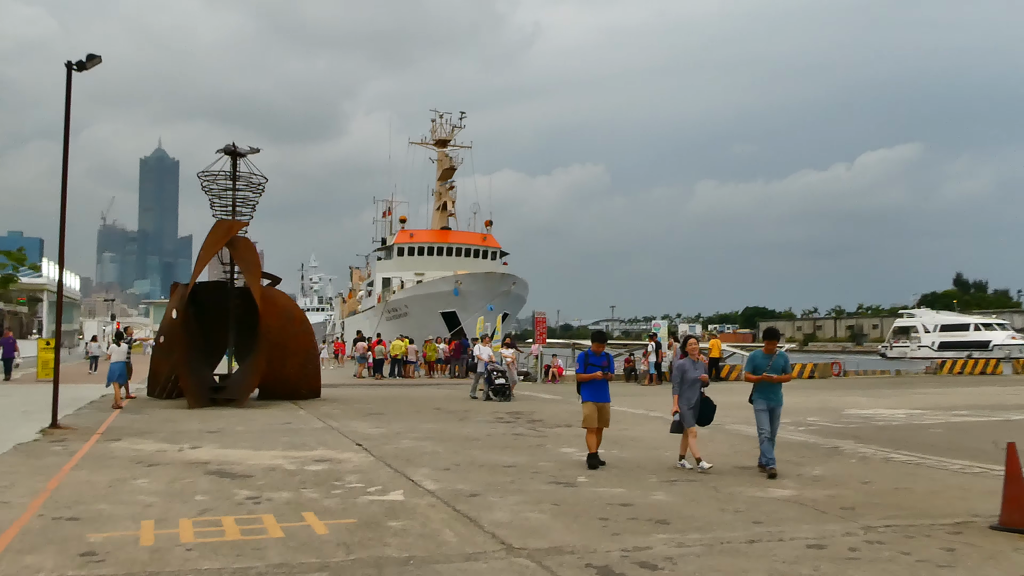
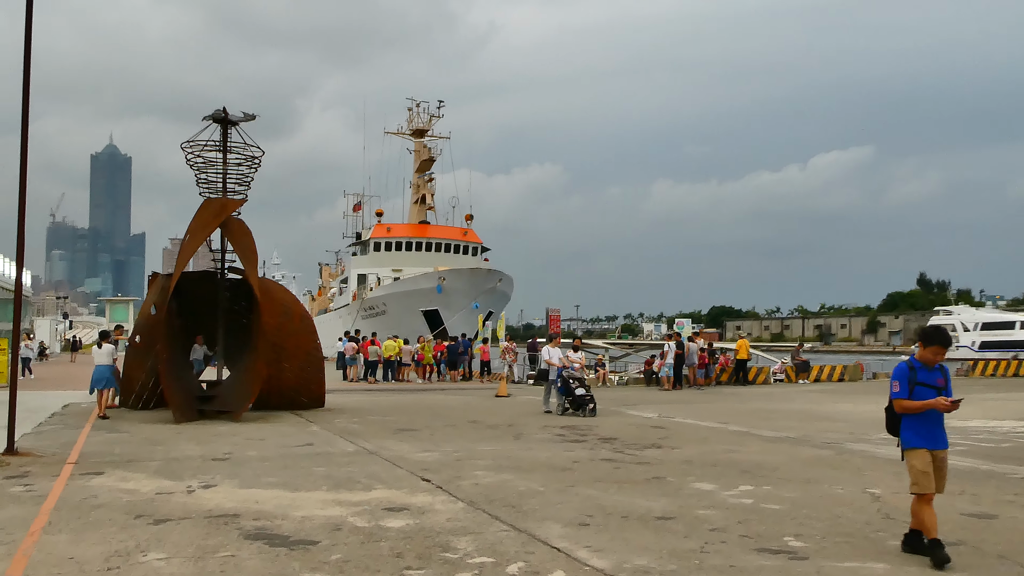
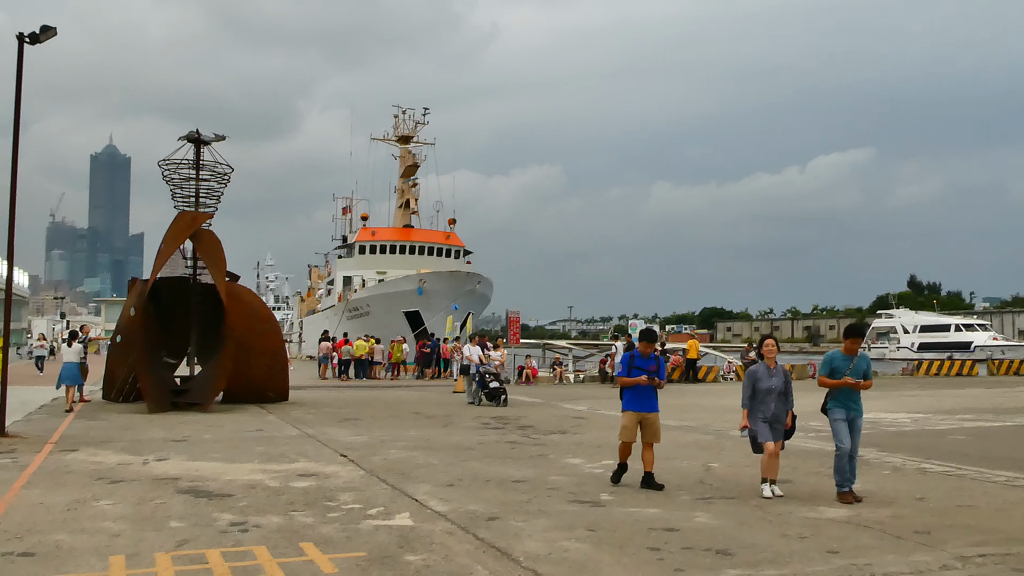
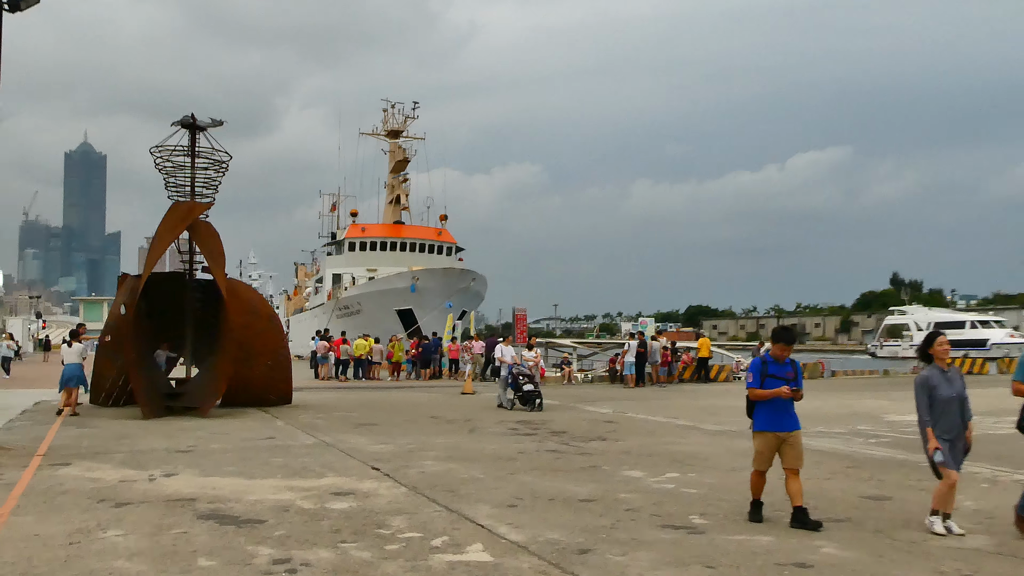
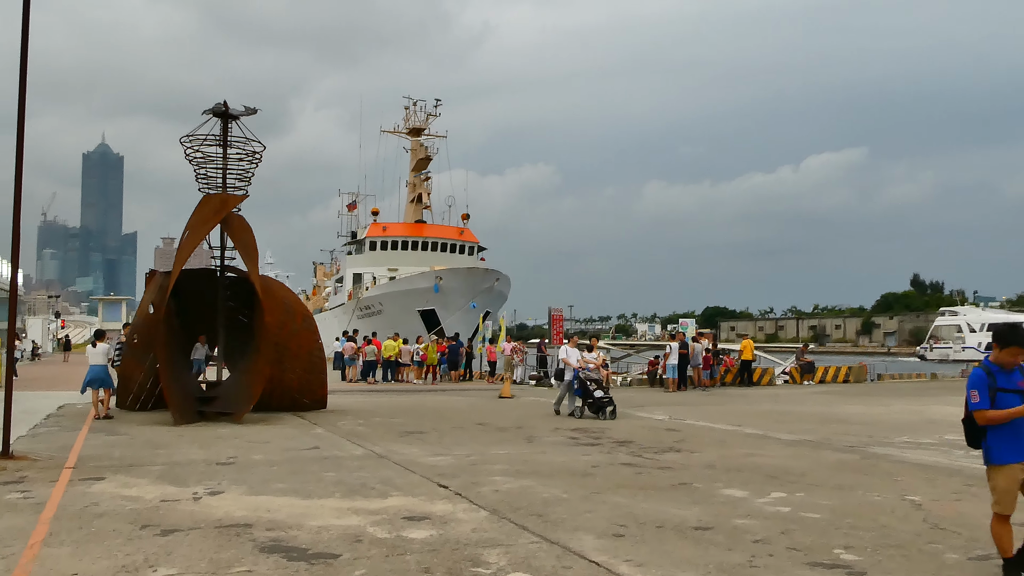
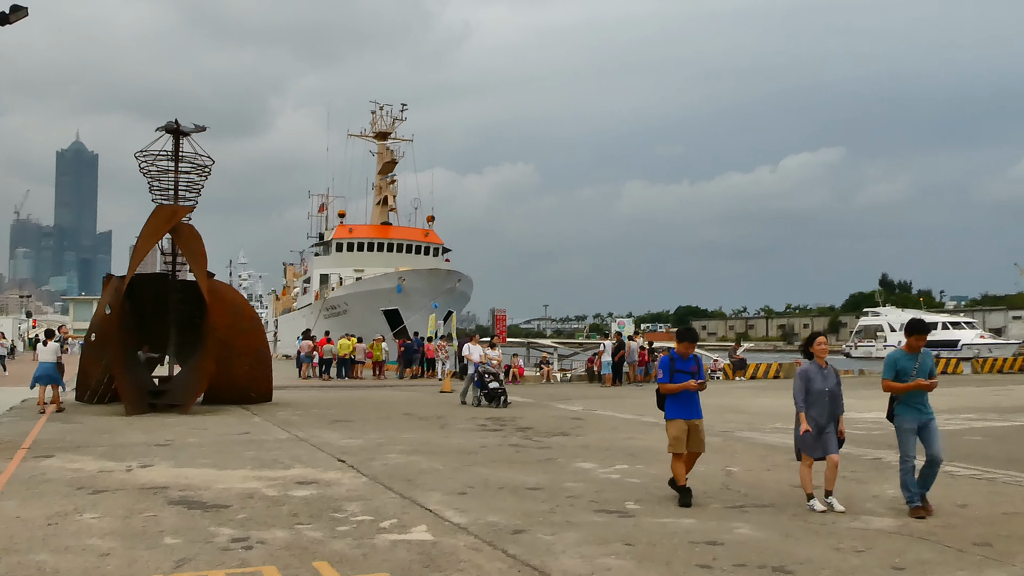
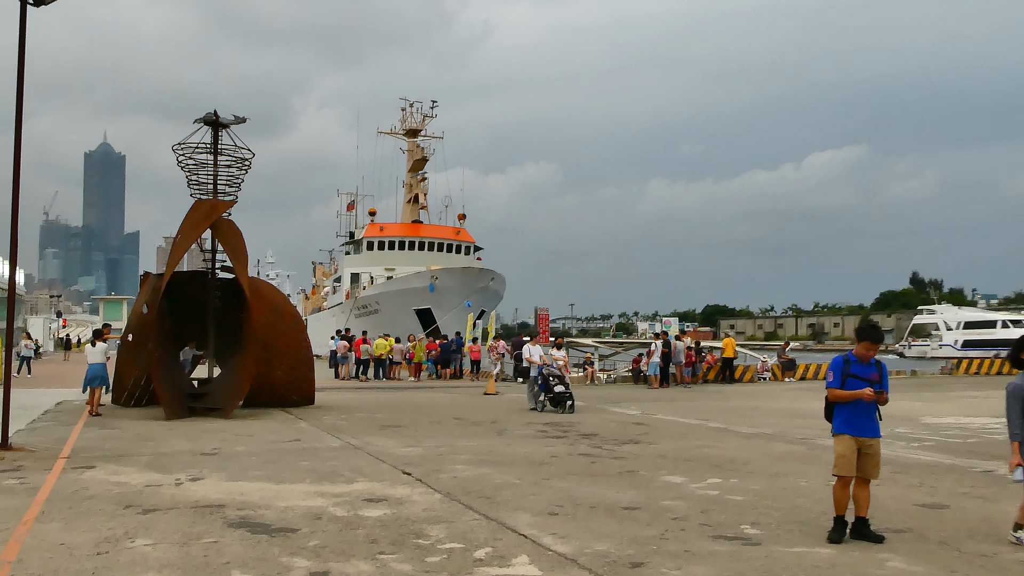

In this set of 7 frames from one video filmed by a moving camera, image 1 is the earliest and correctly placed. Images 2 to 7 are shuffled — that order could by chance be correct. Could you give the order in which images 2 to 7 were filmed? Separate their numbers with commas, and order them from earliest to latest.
3, 6, 4, 7, 2, 5
